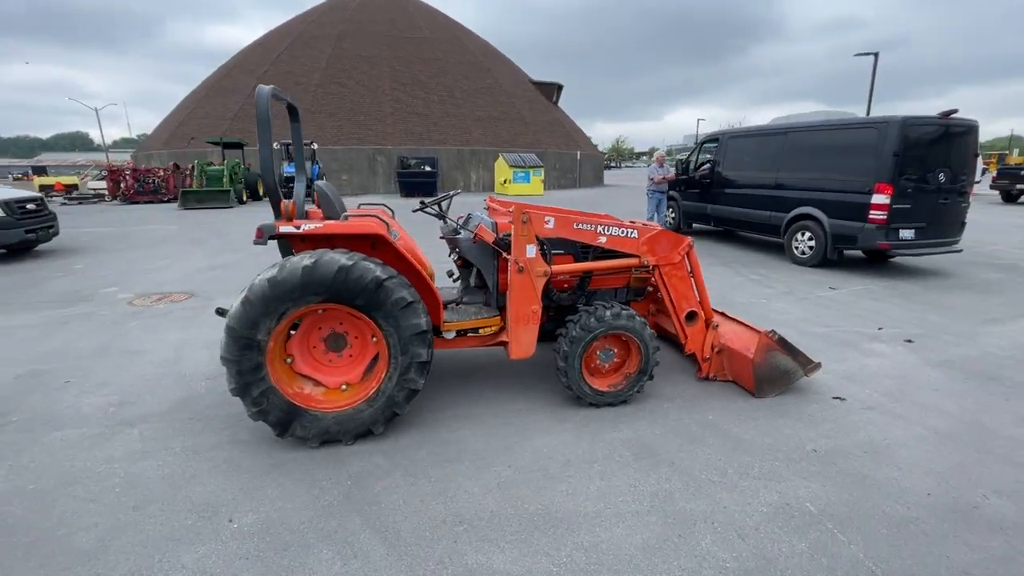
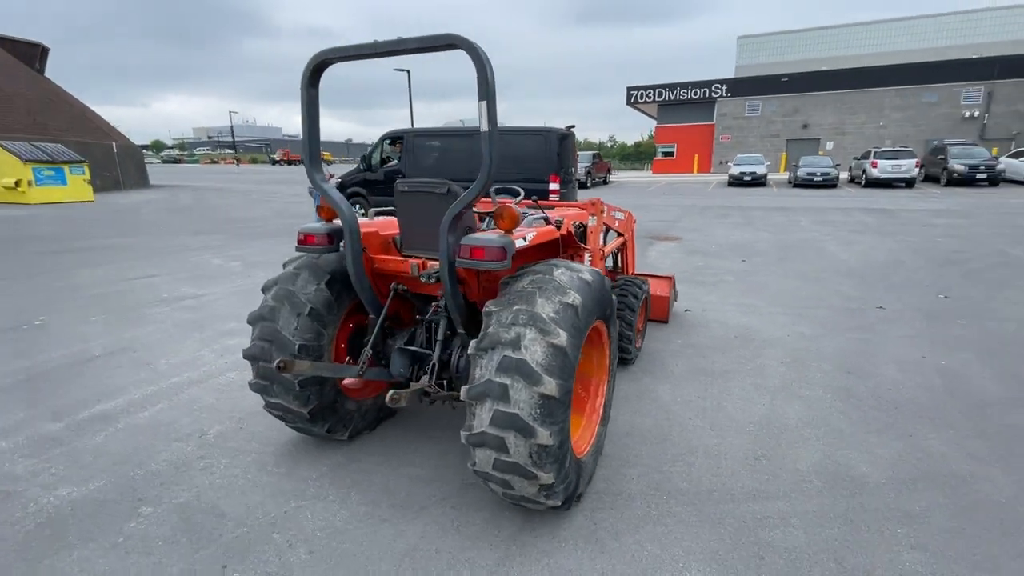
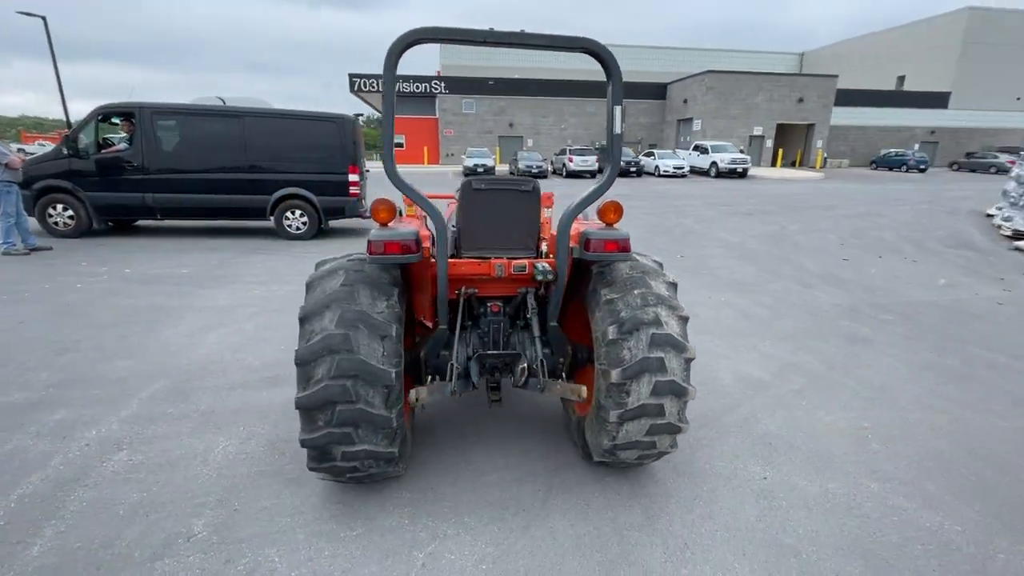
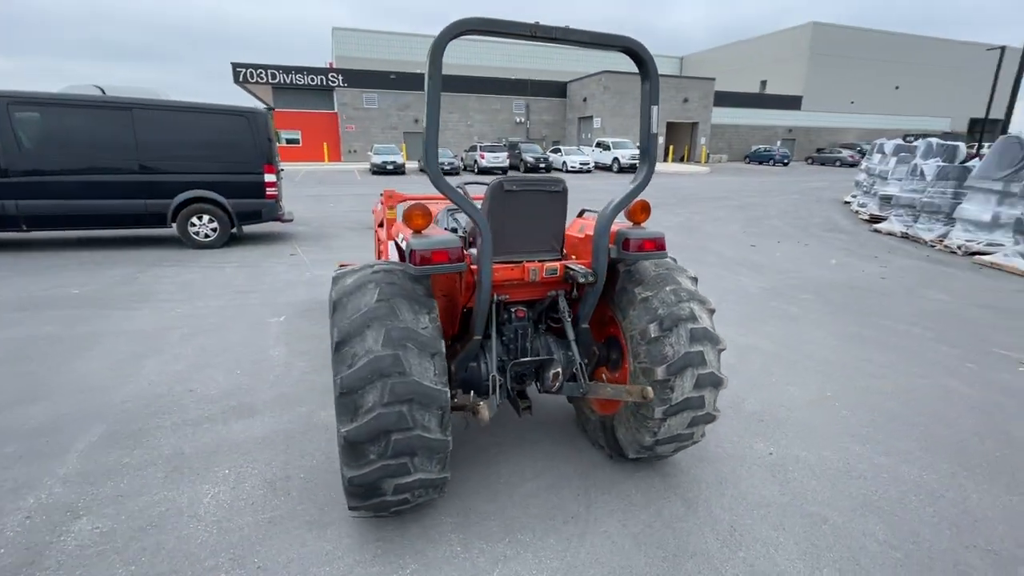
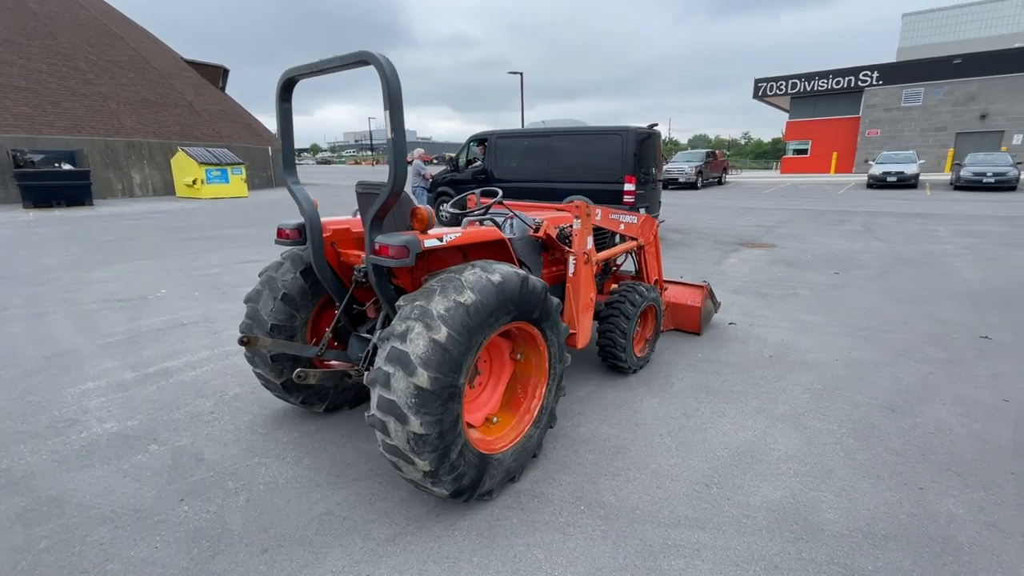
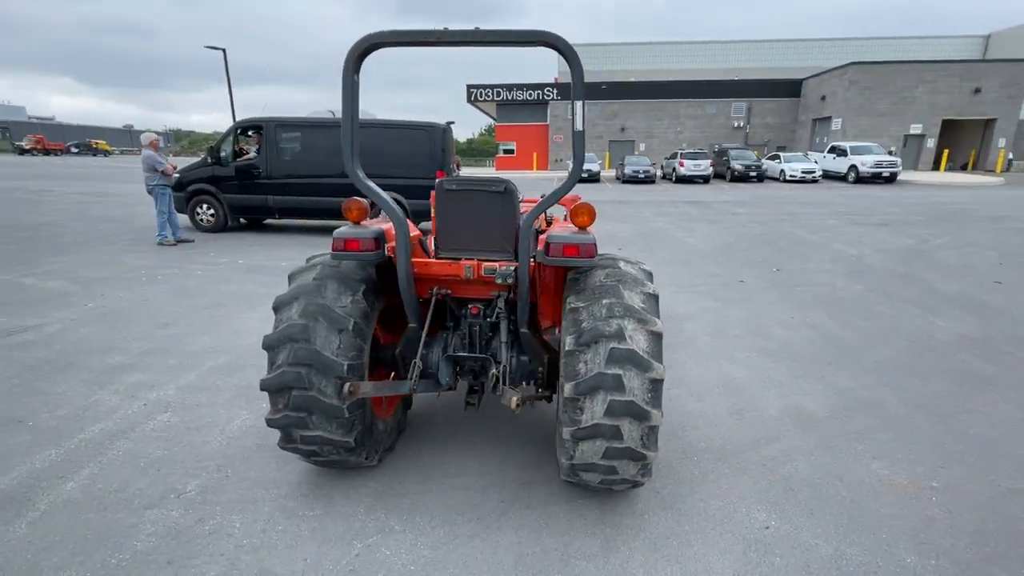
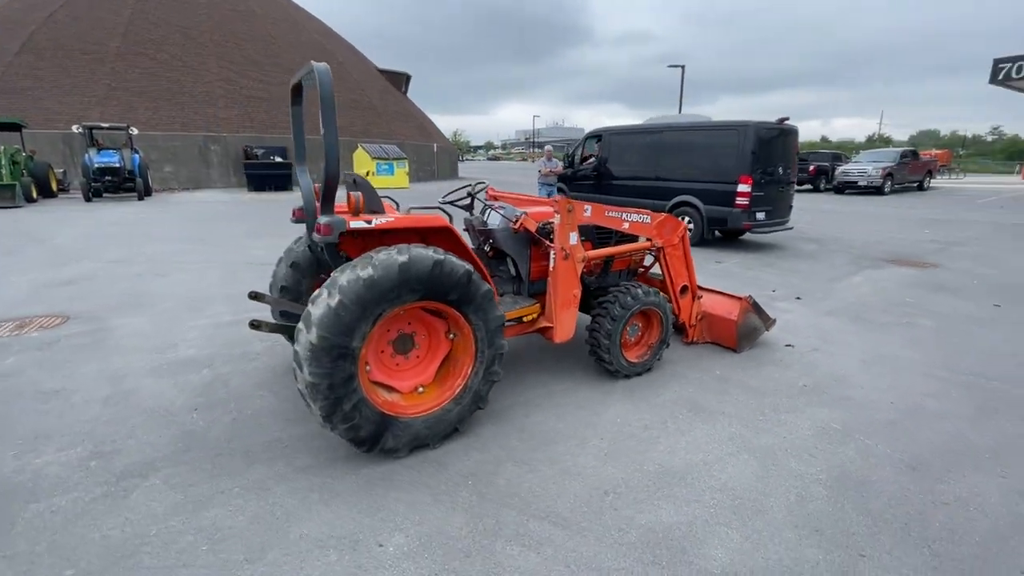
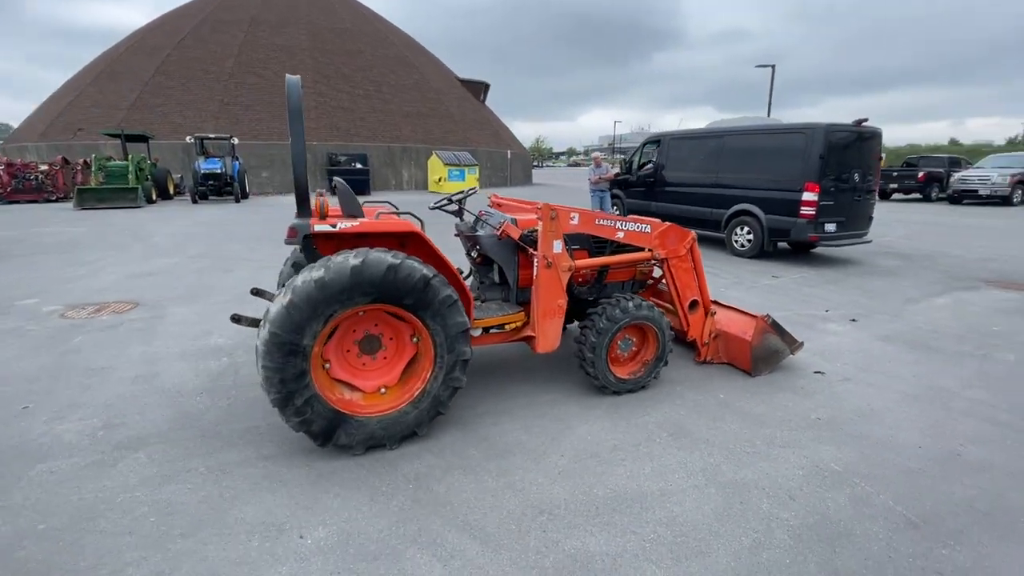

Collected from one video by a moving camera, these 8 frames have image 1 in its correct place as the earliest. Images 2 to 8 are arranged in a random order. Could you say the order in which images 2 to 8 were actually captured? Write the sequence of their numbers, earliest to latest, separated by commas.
8, 7, 5, 2, 6, 3, 4
